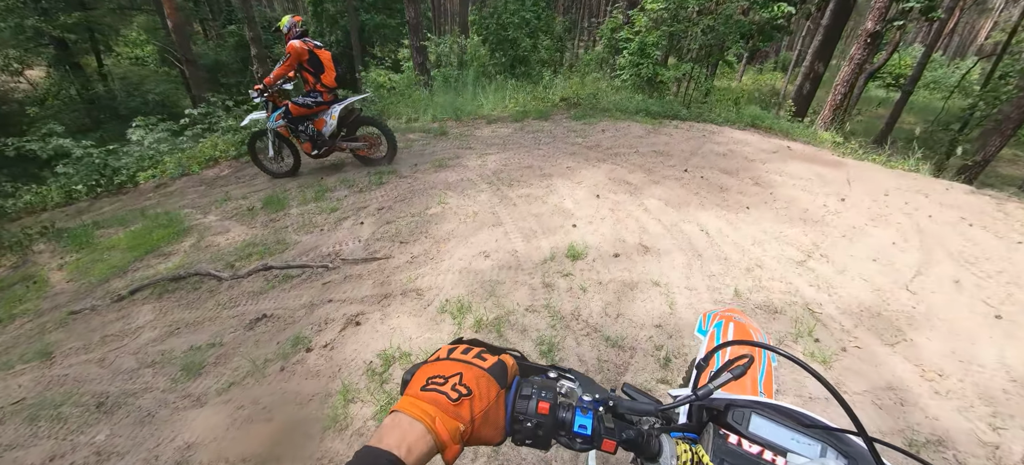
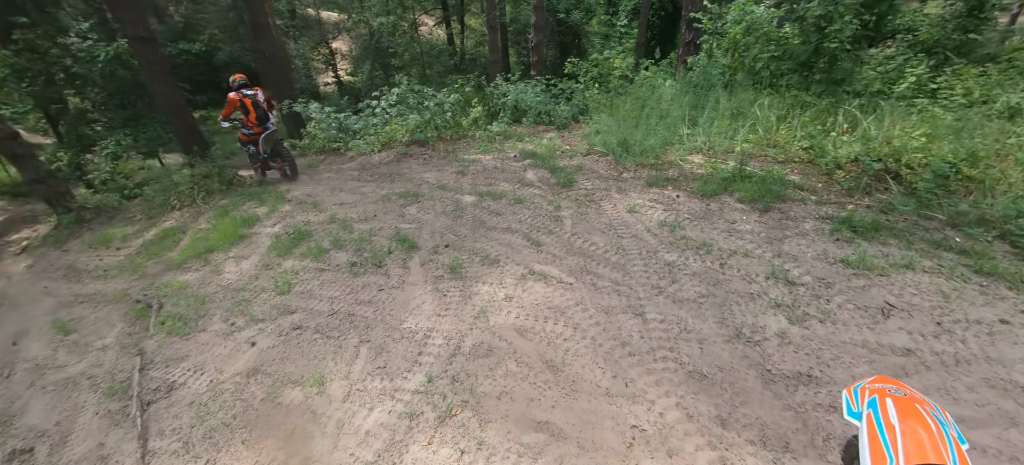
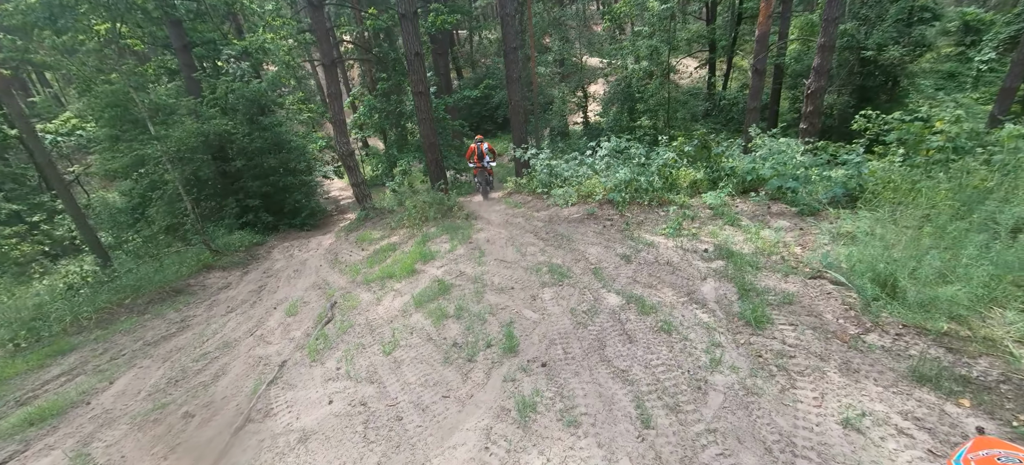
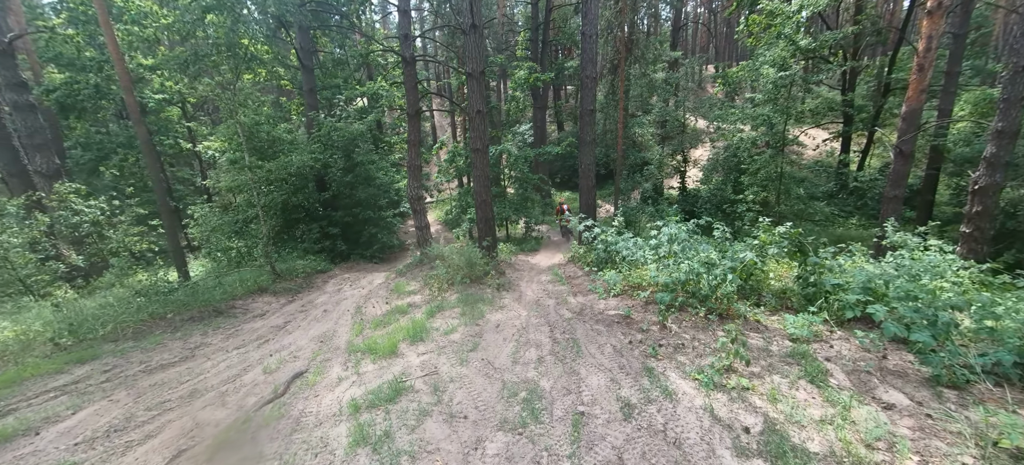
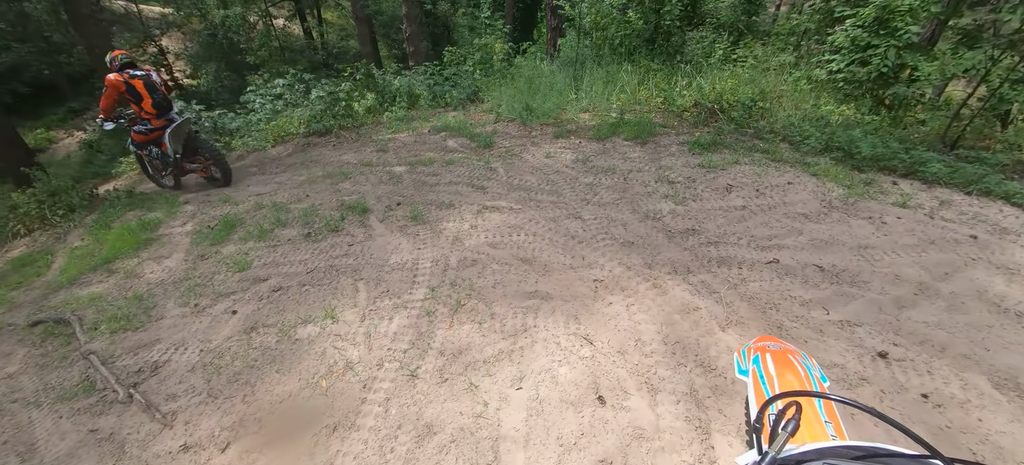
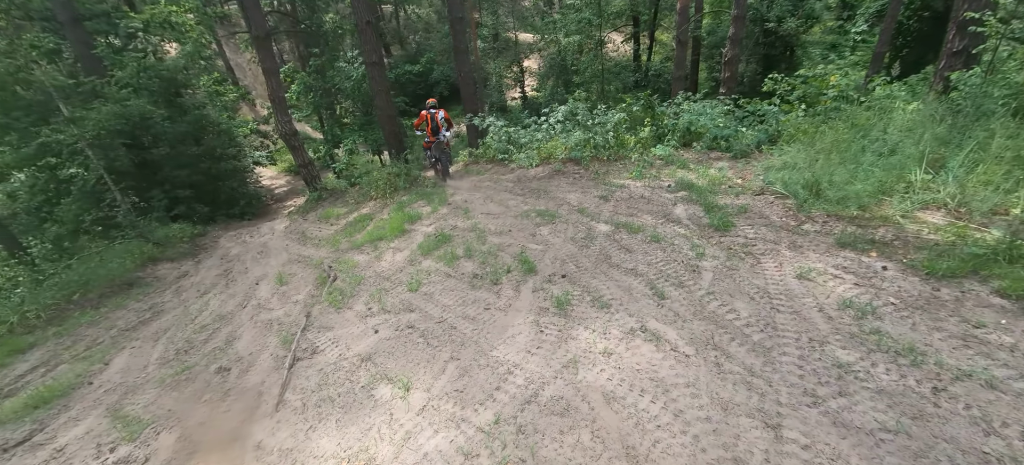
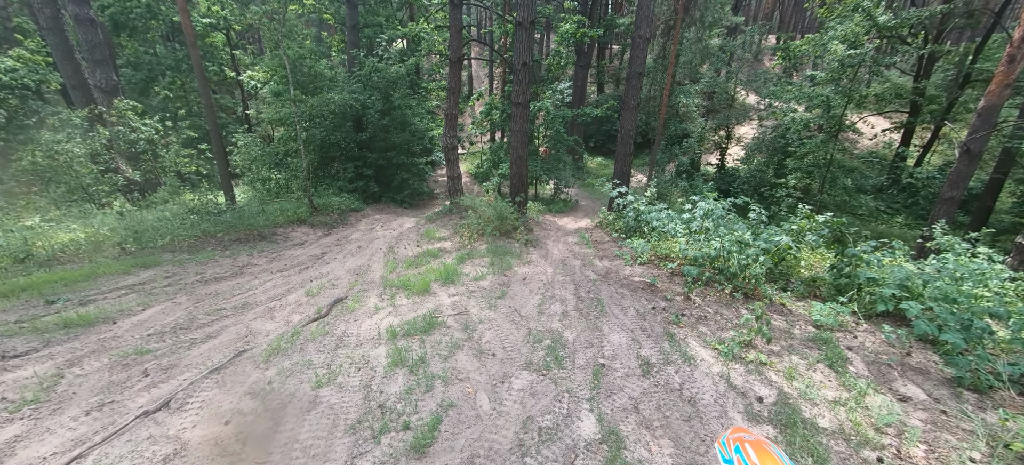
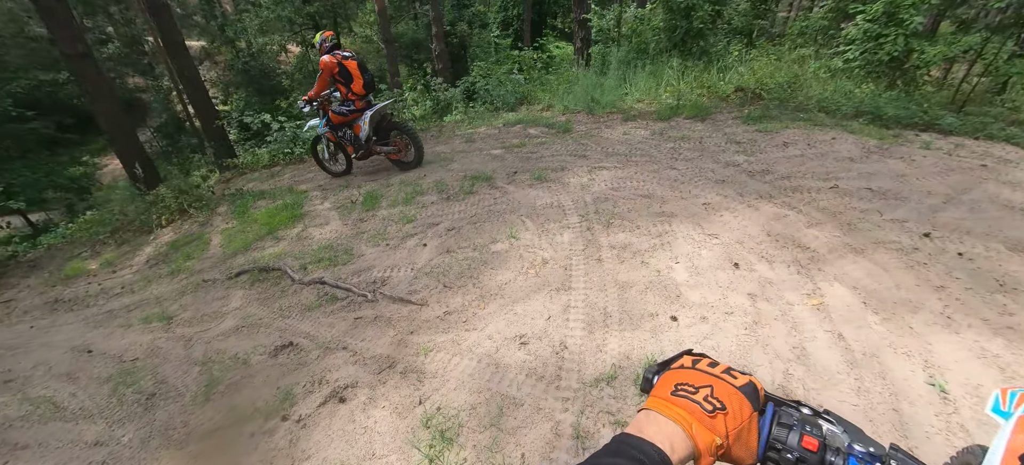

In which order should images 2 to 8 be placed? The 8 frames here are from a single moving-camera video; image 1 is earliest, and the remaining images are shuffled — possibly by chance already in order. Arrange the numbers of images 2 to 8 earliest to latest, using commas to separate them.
8, 5, 2, 6, 3, 4, 7
